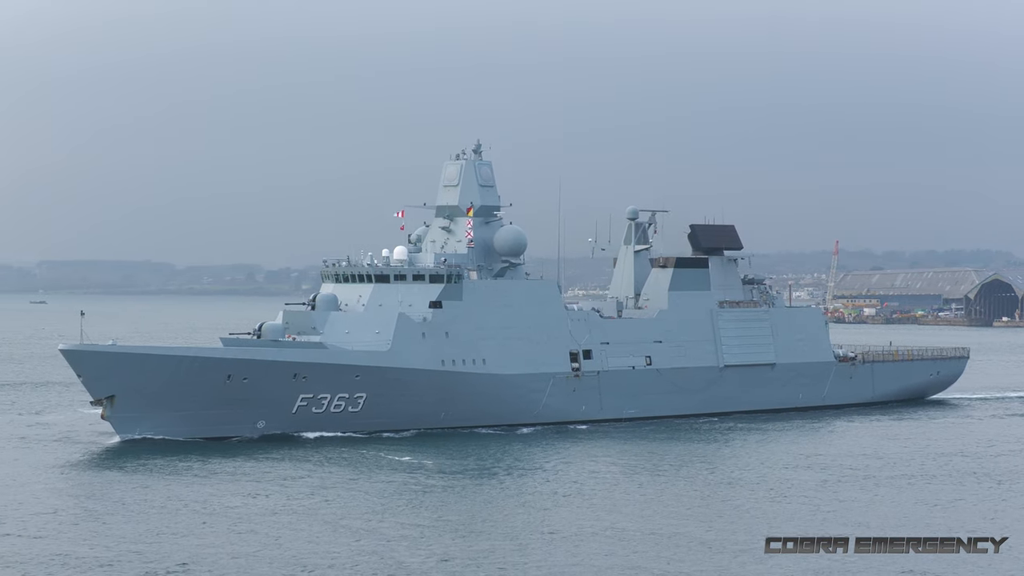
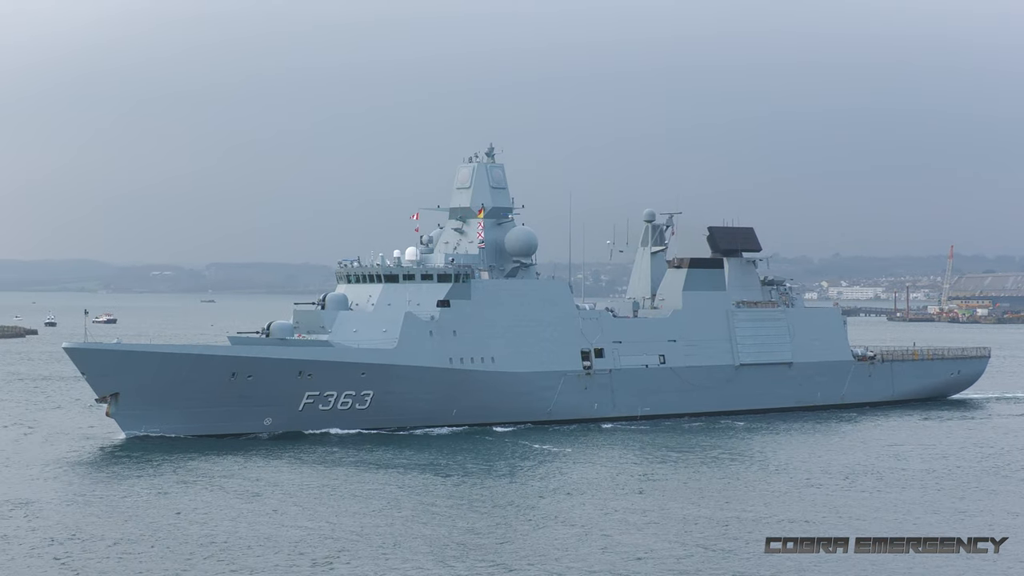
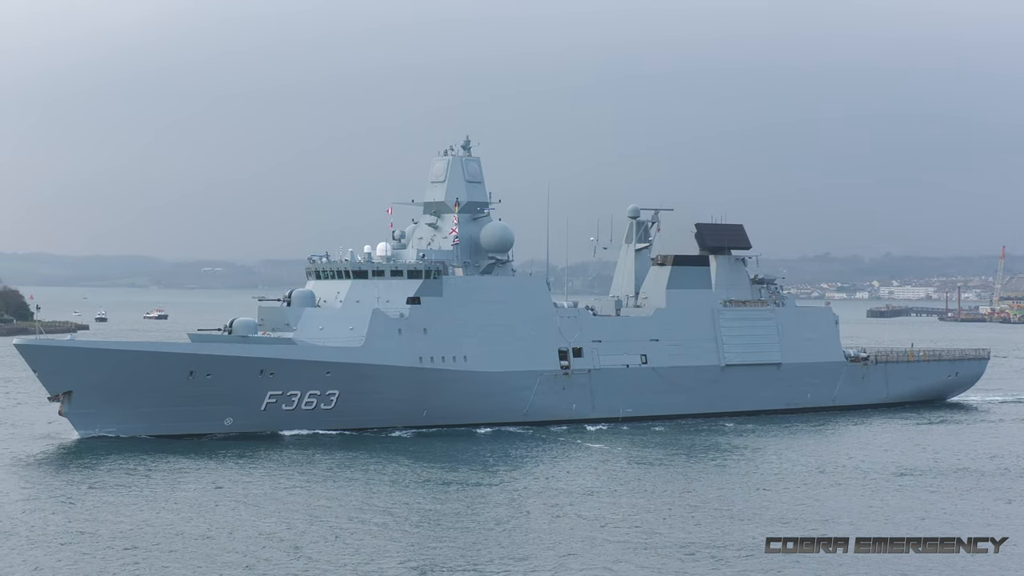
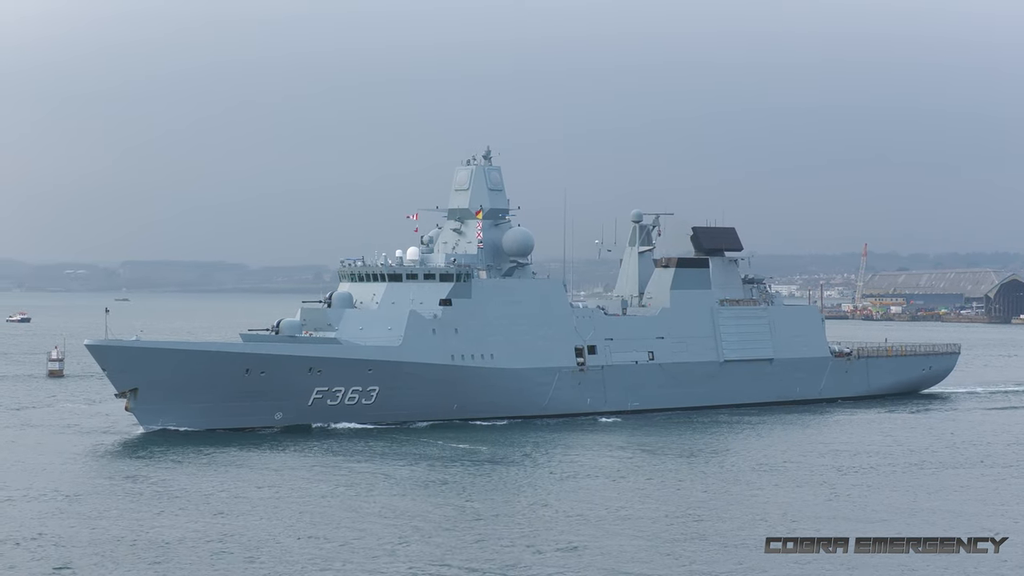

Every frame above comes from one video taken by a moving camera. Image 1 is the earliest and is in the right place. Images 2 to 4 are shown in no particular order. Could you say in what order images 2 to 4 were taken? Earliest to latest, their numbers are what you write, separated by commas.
4, 2, 3
